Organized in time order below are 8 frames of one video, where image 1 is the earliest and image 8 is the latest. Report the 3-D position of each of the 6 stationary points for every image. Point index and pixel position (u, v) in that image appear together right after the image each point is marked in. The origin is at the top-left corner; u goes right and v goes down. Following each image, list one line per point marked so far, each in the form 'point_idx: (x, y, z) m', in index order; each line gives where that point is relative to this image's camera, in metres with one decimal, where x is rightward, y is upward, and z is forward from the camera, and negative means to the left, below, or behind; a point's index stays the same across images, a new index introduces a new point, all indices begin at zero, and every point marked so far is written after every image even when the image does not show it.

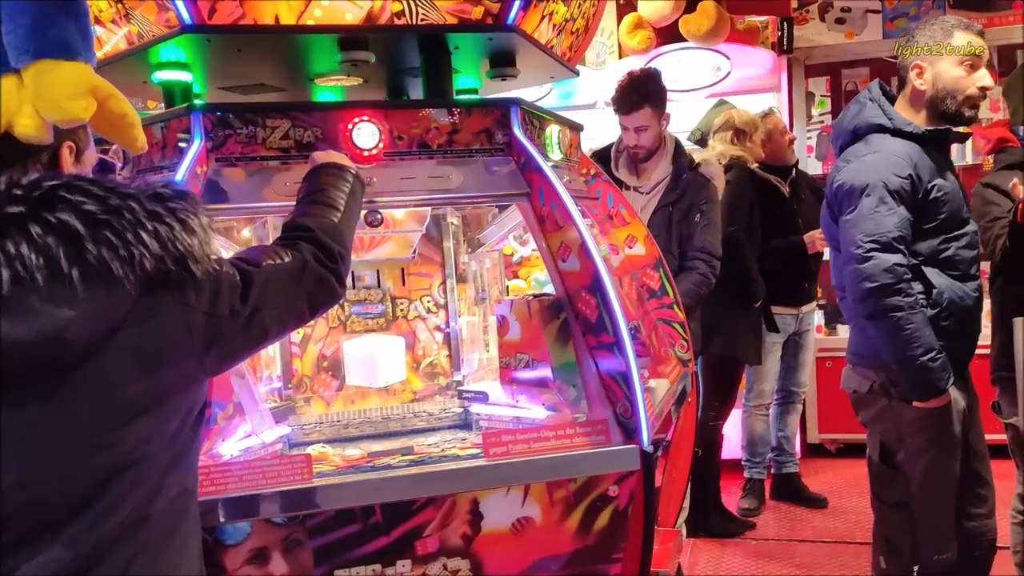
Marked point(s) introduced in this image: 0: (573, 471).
0: (+0.2, -0.7, +3.5) m
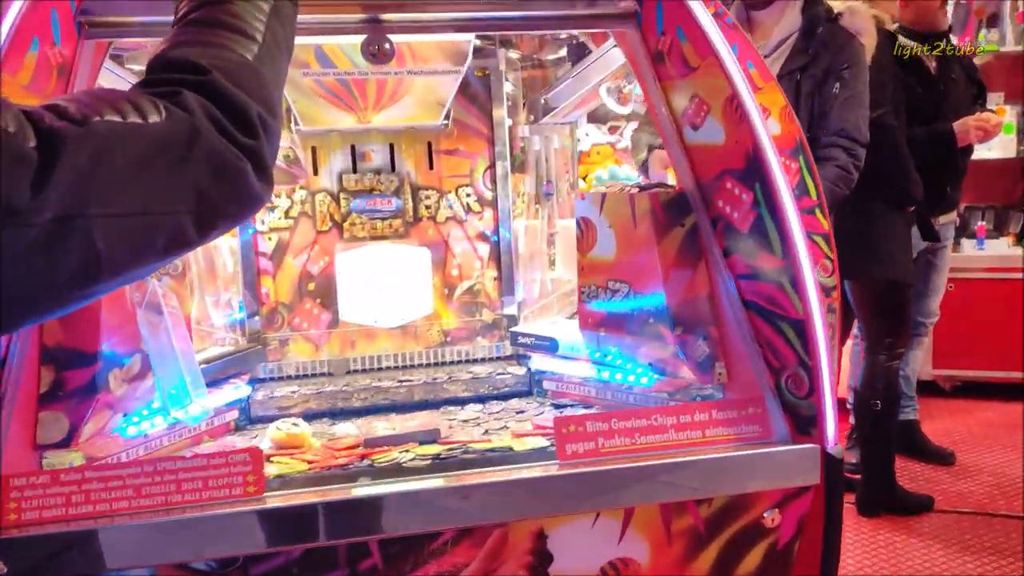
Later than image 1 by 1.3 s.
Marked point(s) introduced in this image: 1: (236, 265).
0: (+0.4, -0.4, +2.0) m
1: (-0.8, +0.1, +2.7) m
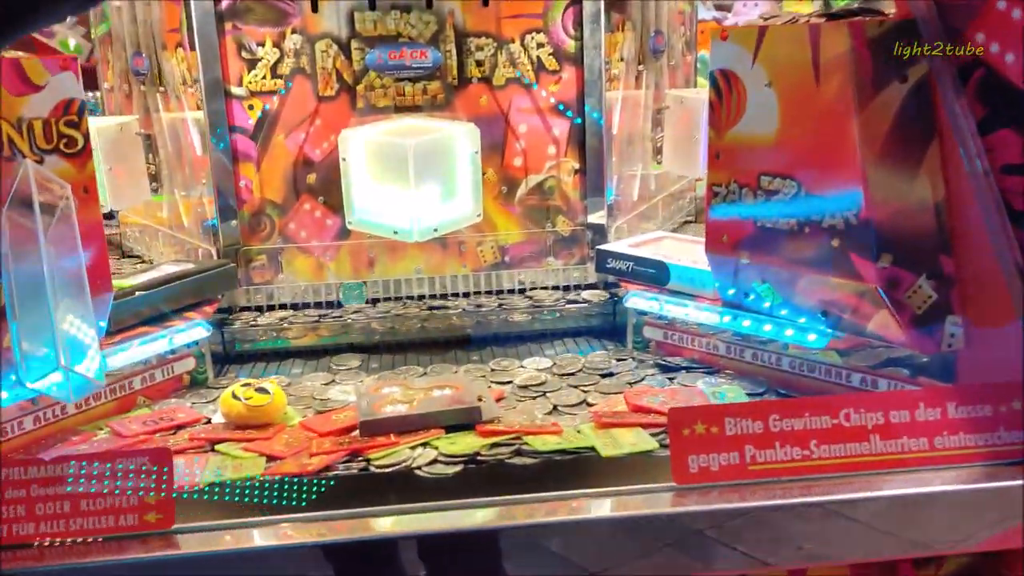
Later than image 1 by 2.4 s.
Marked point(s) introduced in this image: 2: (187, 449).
0: (+0.5, -0.3, +1.2) m
1: (-0.6, +0.3, +1.9) m
2: (-0.5, -0.2, +1.4) m
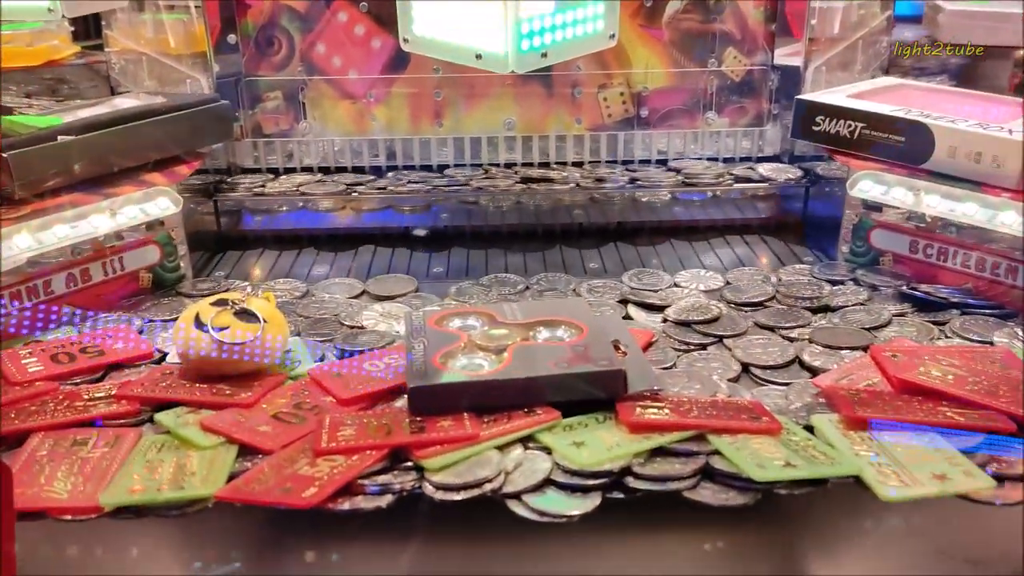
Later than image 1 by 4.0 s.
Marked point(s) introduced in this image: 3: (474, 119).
0: (+0.7, -0.3, +0.5) m
1: (-0.4, +0.5, +1.2) m
2: (-0.3, -0.1, +0.8) m
3: (-0.1, +0.2, +1.3) m
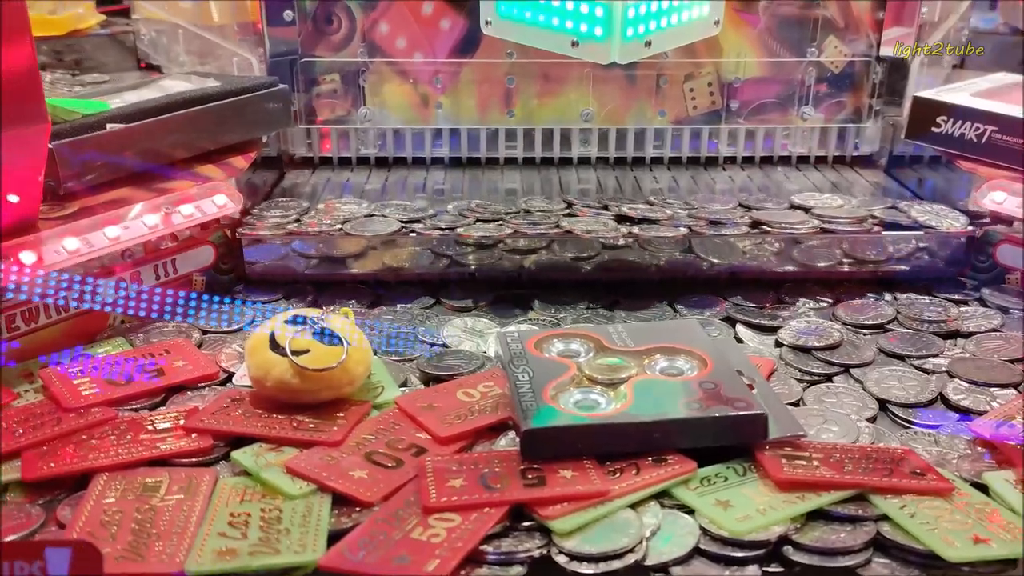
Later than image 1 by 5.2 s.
0: (+0.8, -0.3, +0.4) m
1: (-0.3, +0.5, +1.1) m
2: (-0.3, -0.1, +0.7) m
3: (0.0, +0.2, +1.2) m
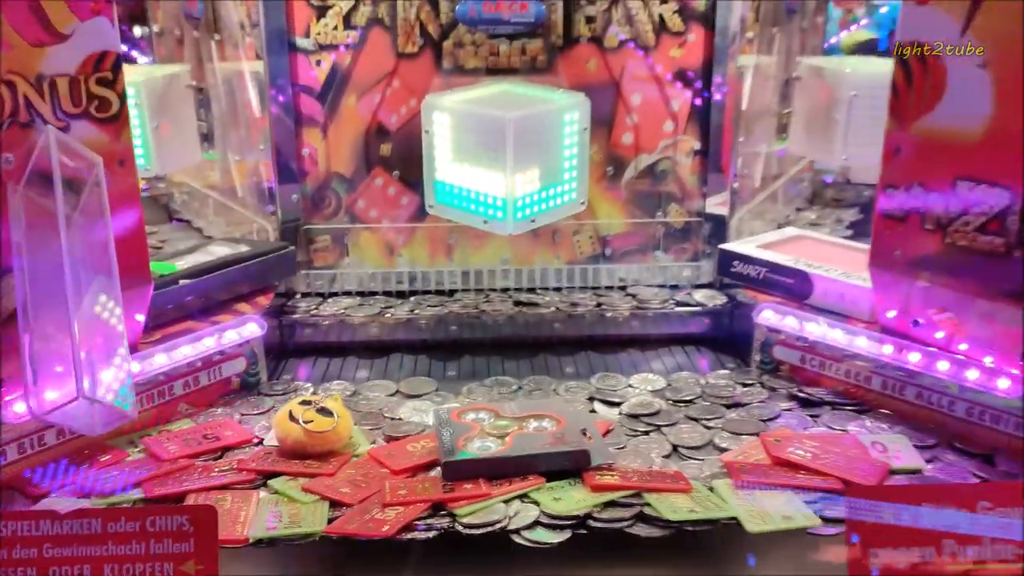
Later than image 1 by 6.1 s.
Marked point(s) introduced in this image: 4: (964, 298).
0: (+0.7, -0.4, +0.9) m
1: (-0.4, +0.3, +1.6) m
2: (-0.3, -0.2, +1.2) m
3: (-0.1, +0.1, +1.7) m
4: (+0.6, 0.0, +1.2) m
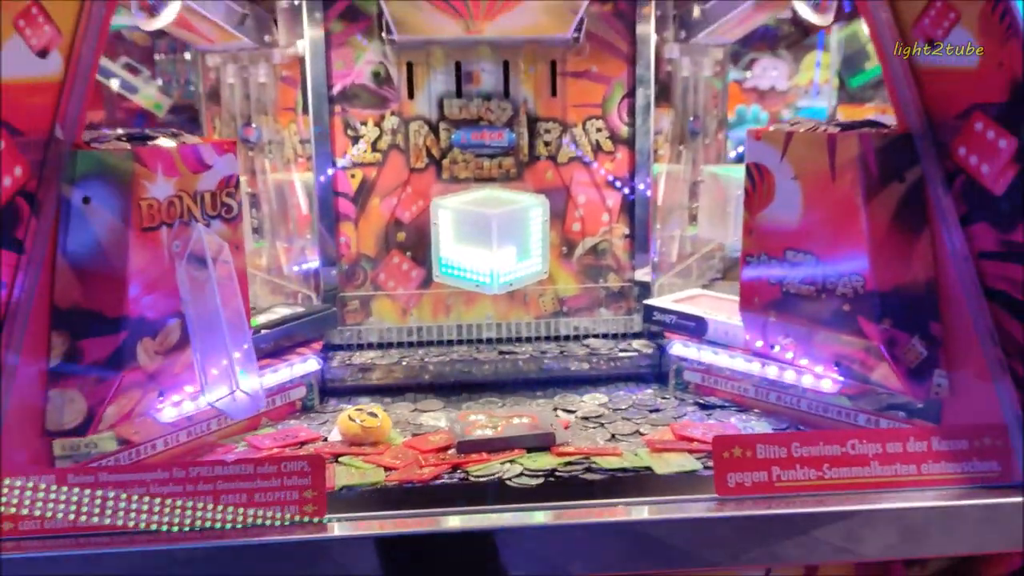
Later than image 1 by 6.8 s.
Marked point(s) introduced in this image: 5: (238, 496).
0: (+0.7, -0.4, +1.5) m
1: (-0.5, +0.2, +2.2) m
2: (-0.4, -0.3, +1.7) m
3: (-0.1, -0.1, +2.3) m
4: (+0.6, -0.1, +1.9) m
5: (-0.4, -0.3, +1.4) m
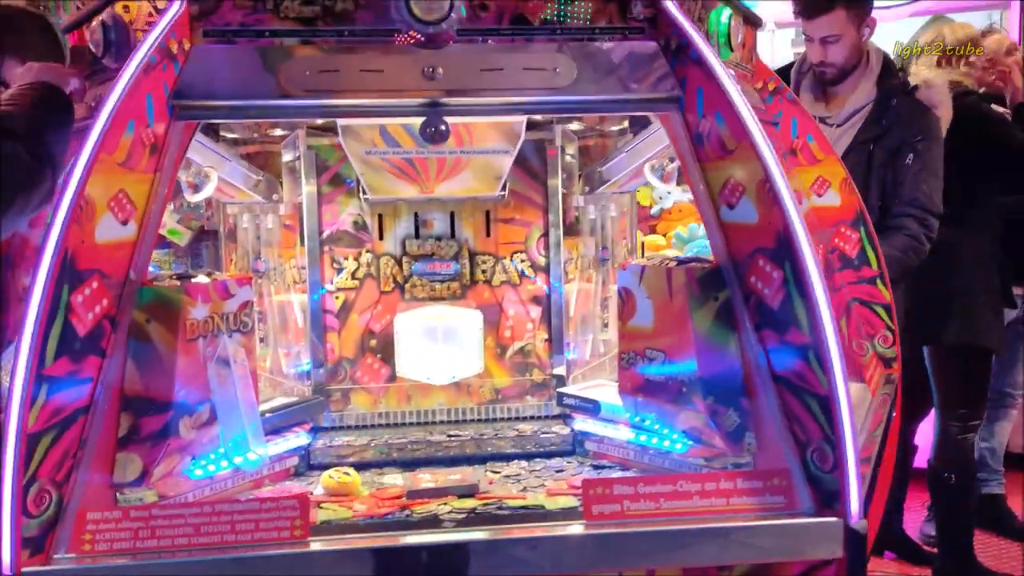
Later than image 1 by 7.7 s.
0: (+0.5, -0.6, +2.1) m
1: (-0.7, -0.1, +3.0) m
2: (-0.5, -0.6, +2.4) m
3: (-0.3, -0.4, +3.0) m
4: (+0.4, -0.3, +2.5) m
5: (-0.6, -0.5, +2.1) m
